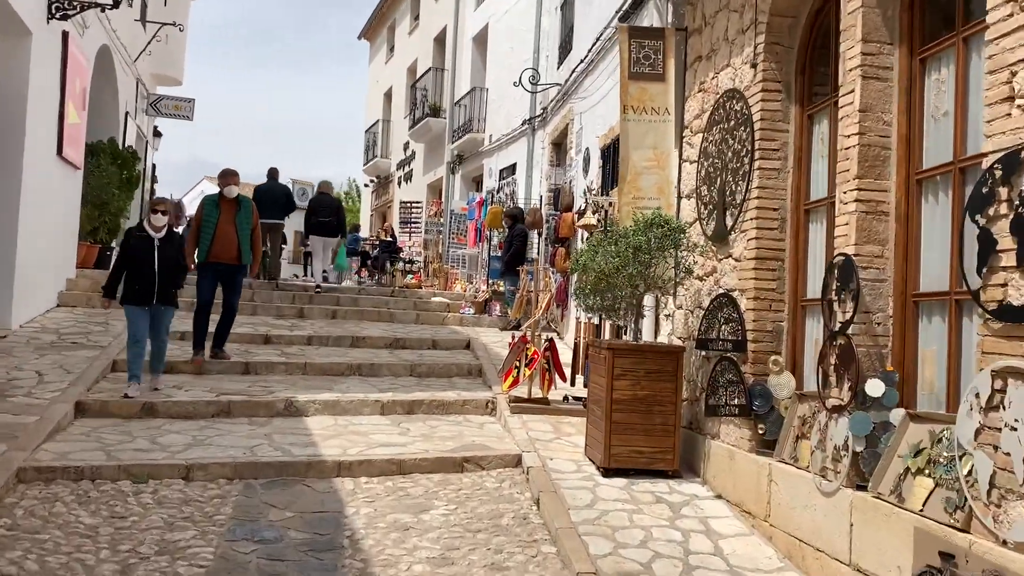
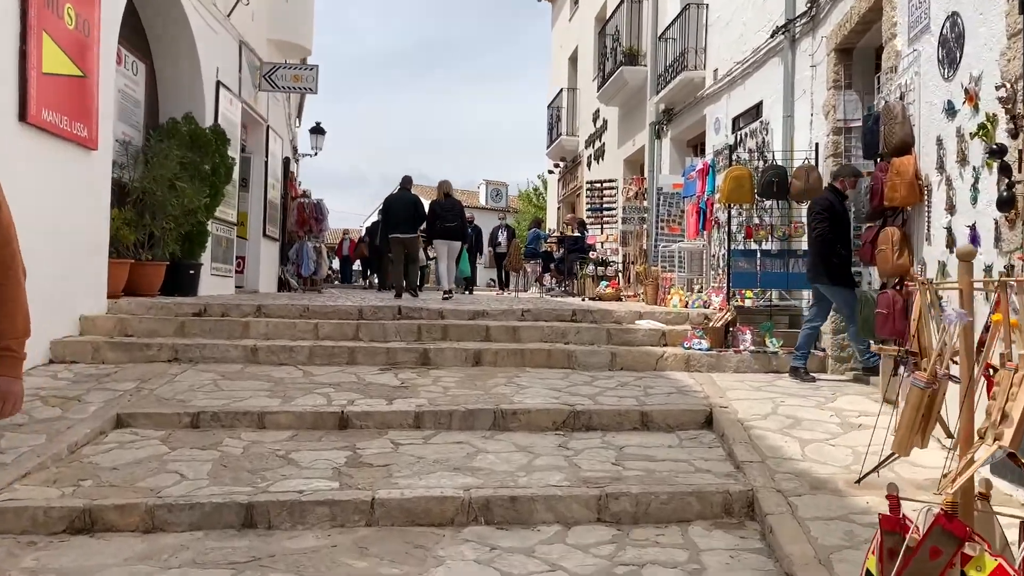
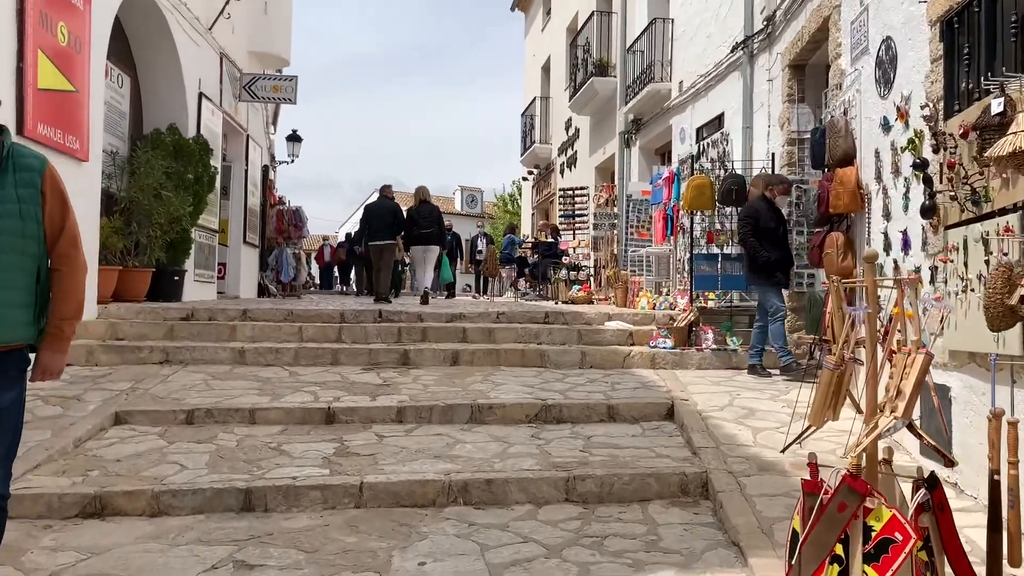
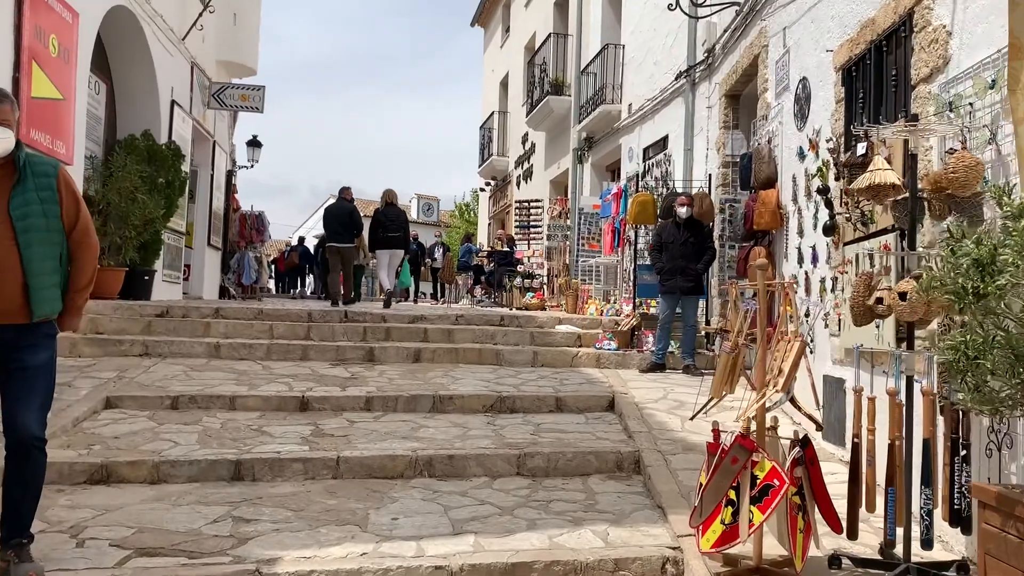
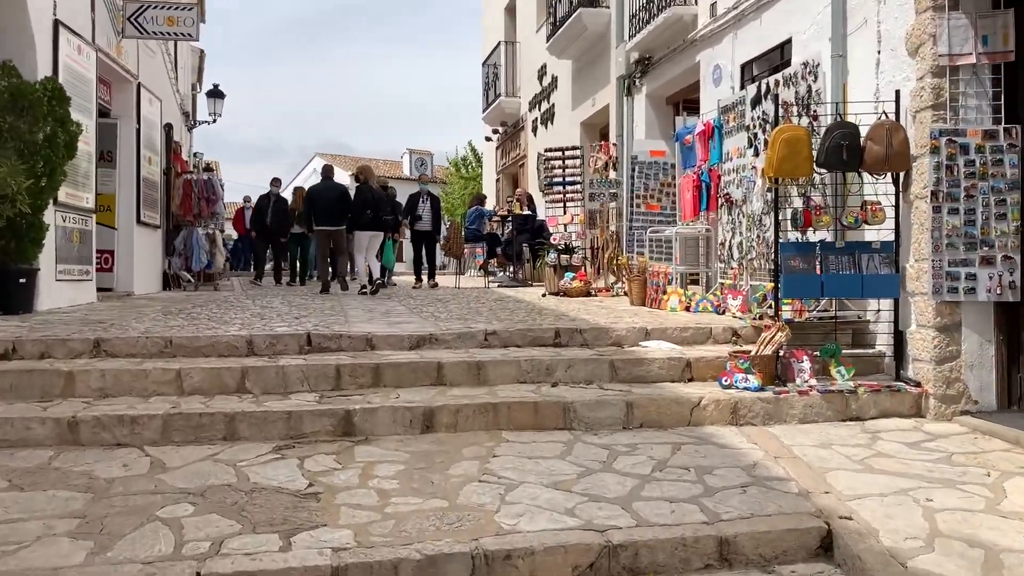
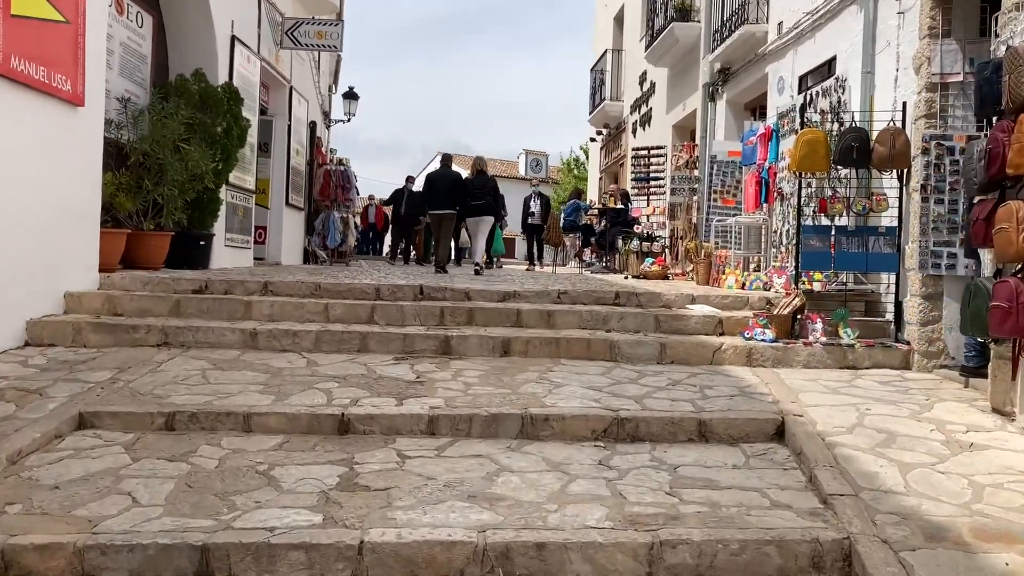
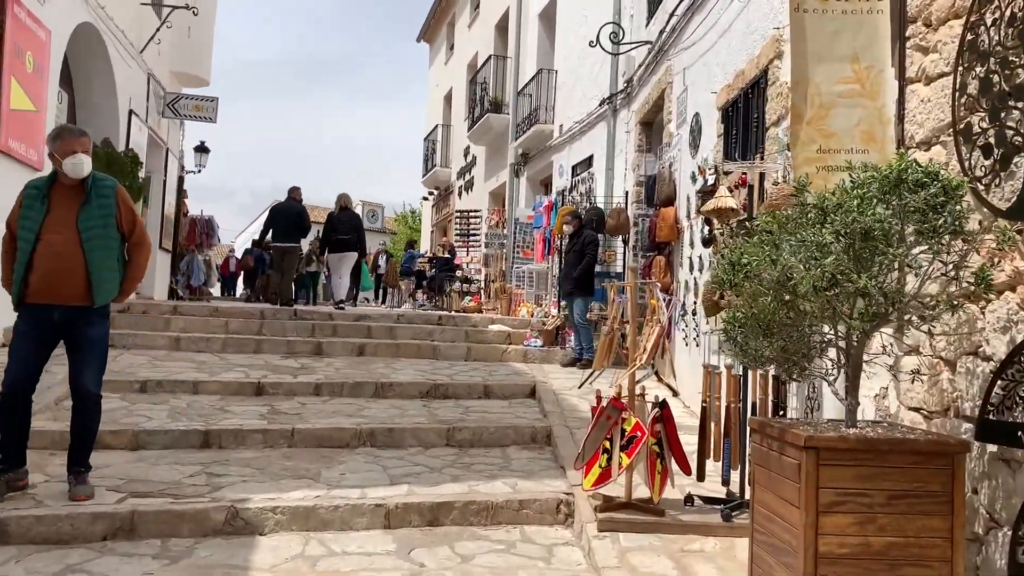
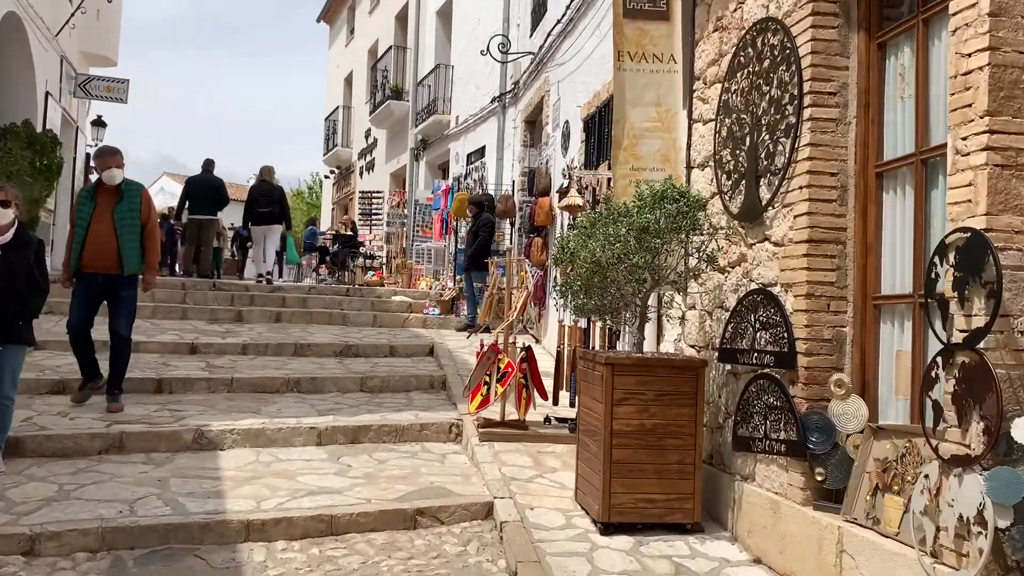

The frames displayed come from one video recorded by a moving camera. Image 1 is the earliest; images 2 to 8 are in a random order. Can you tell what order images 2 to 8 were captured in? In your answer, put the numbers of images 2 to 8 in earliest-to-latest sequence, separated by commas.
8, 7, 4, 3, 2, 6, 5
